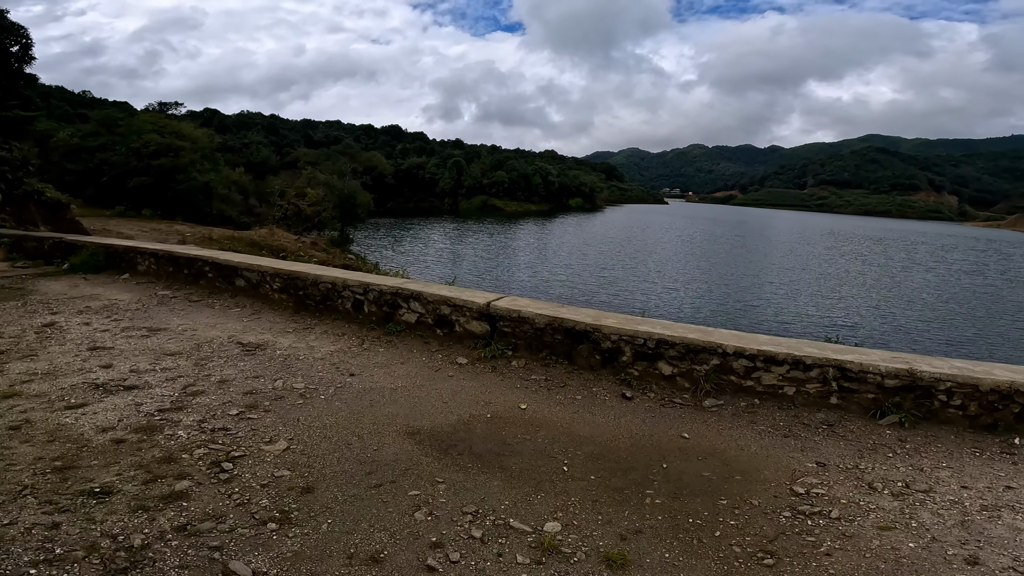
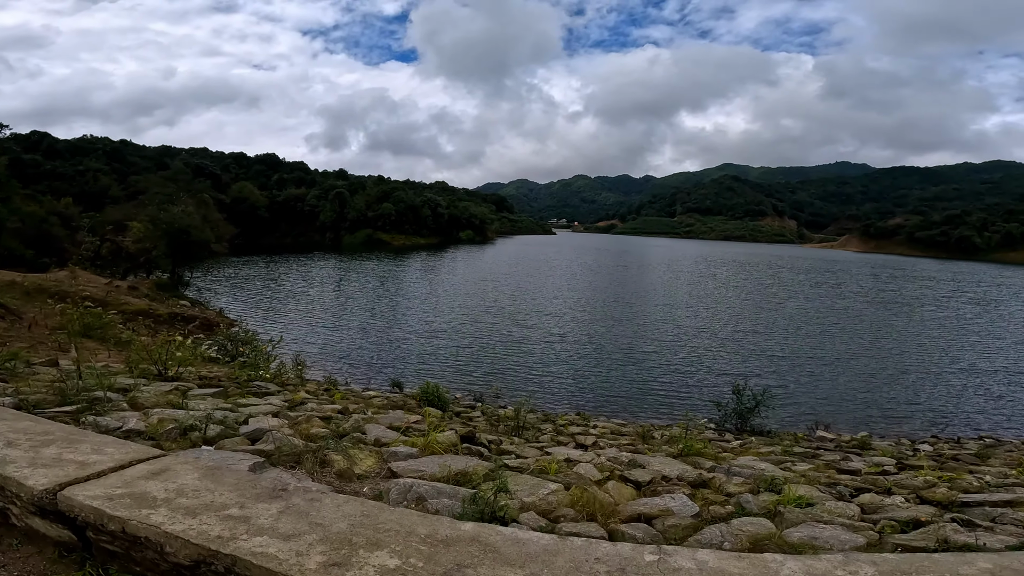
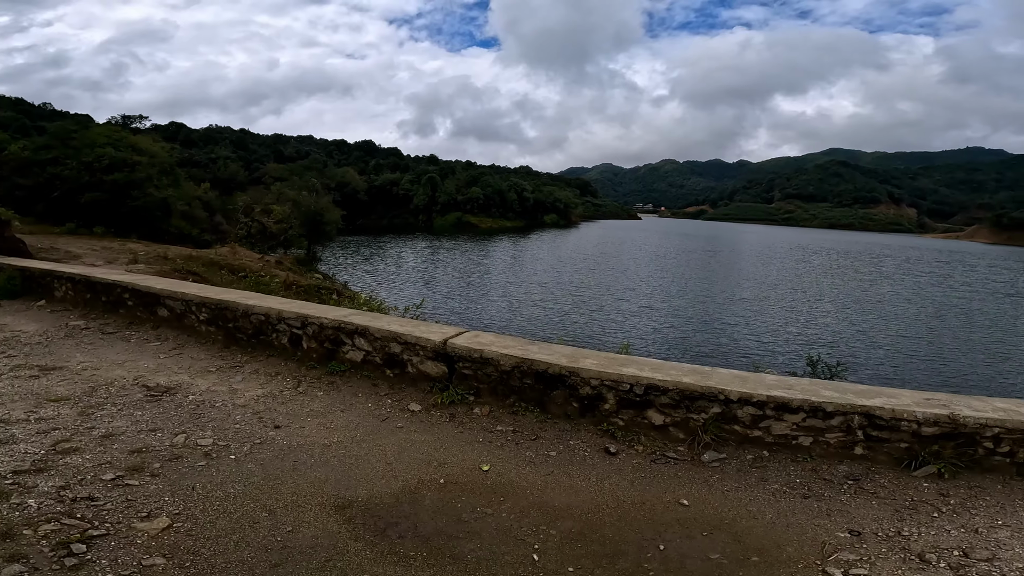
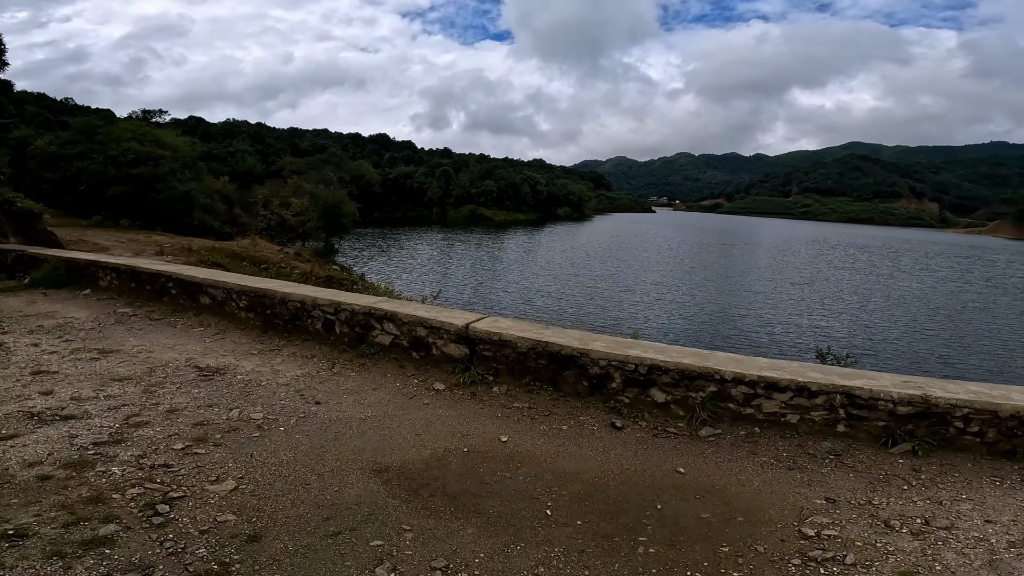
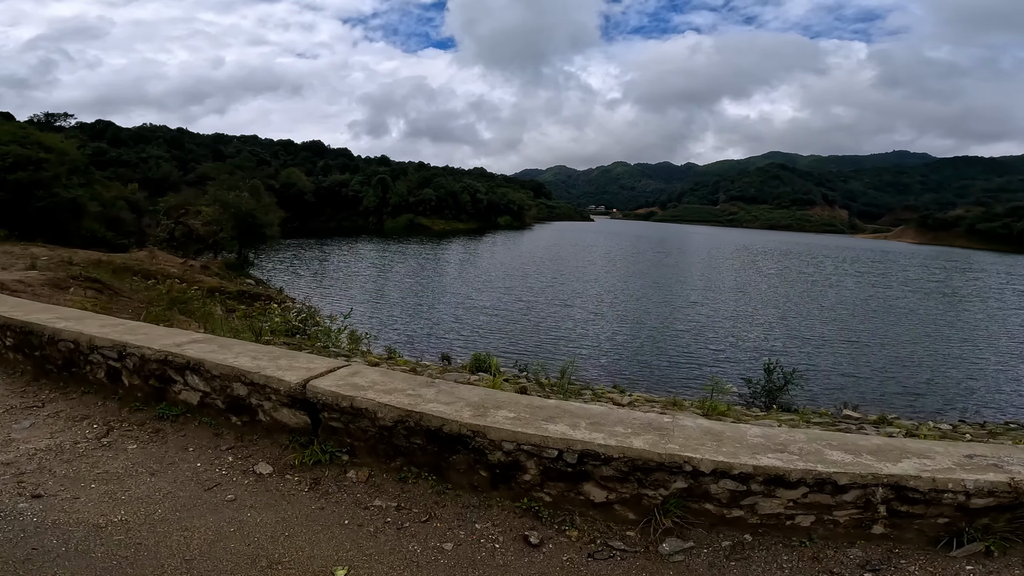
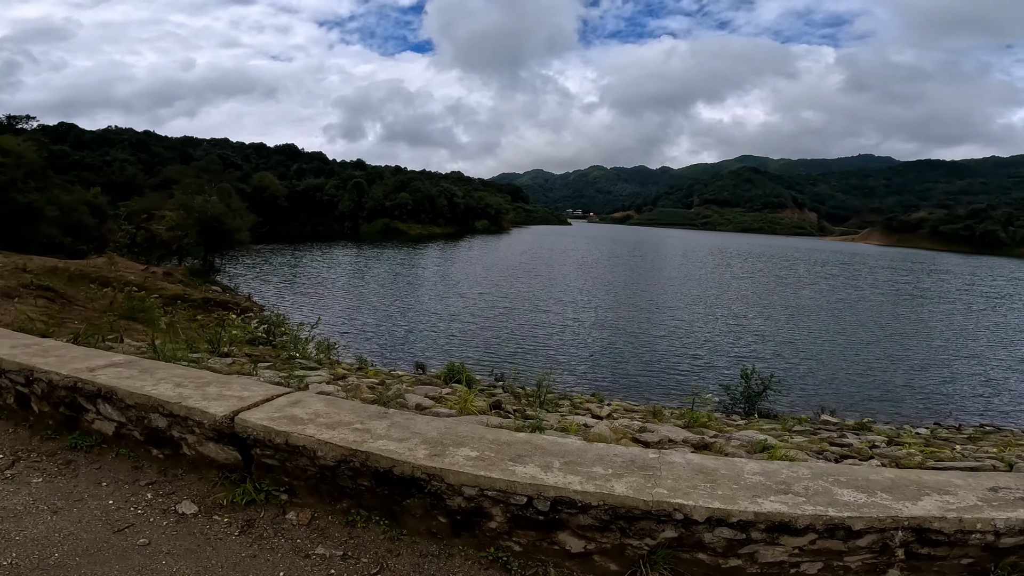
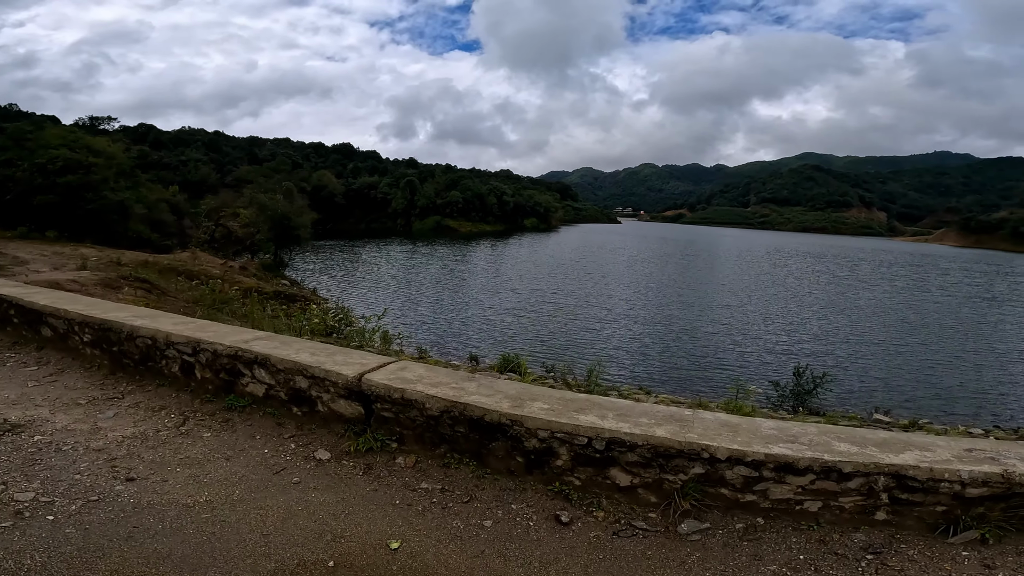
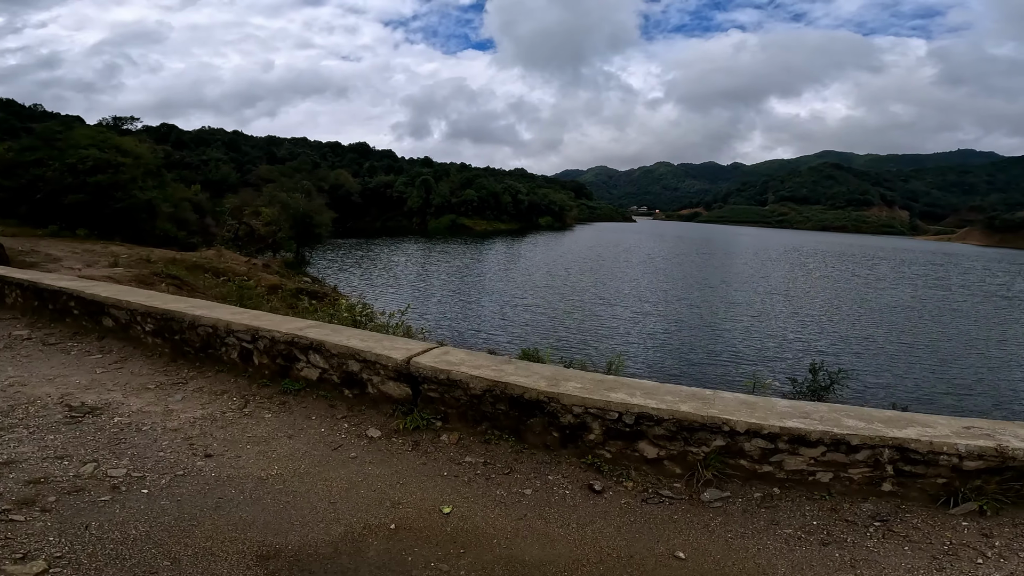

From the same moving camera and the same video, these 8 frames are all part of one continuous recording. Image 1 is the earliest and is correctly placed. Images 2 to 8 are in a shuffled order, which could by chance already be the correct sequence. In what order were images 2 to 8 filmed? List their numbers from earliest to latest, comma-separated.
4, 3, 8, 7, 5, 6, 2
